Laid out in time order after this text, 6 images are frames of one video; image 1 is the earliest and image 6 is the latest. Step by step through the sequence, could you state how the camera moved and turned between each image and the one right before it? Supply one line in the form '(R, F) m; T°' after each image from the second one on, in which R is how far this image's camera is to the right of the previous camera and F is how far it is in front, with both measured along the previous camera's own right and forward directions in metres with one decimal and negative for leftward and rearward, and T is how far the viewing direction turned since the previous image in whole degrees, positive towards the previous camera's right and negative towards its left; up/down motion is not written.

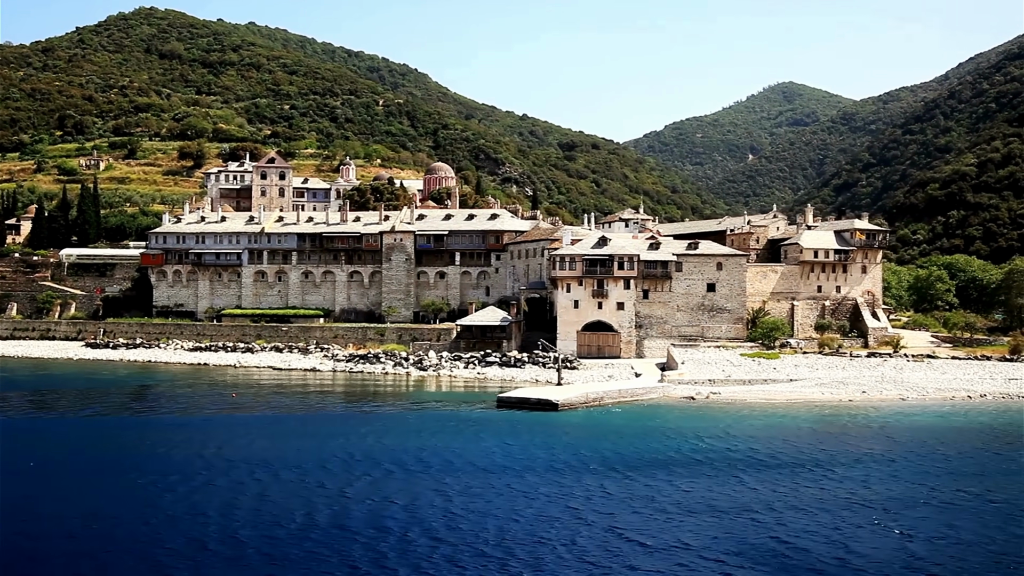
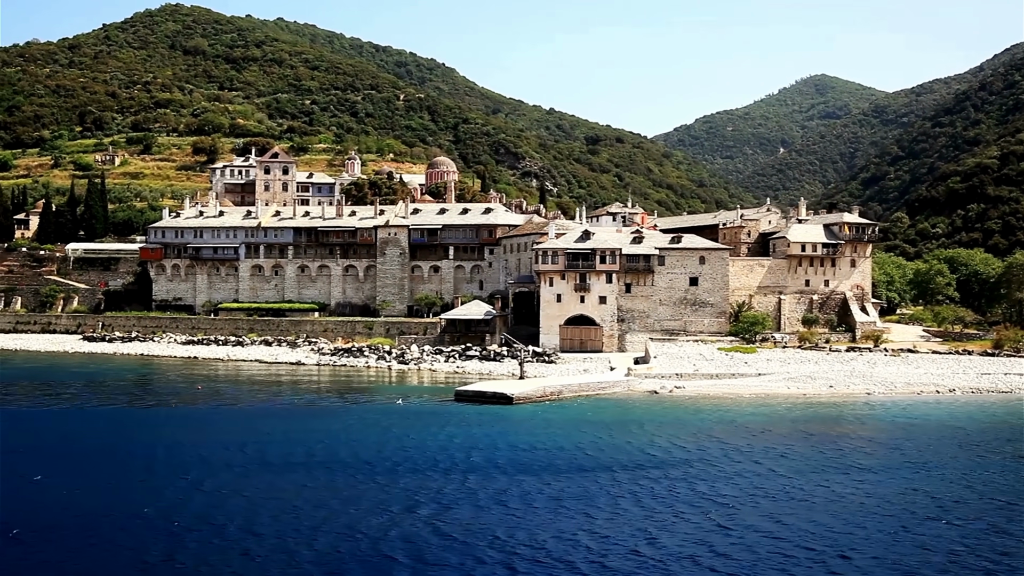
(+2.5, 0.0) m; -1°
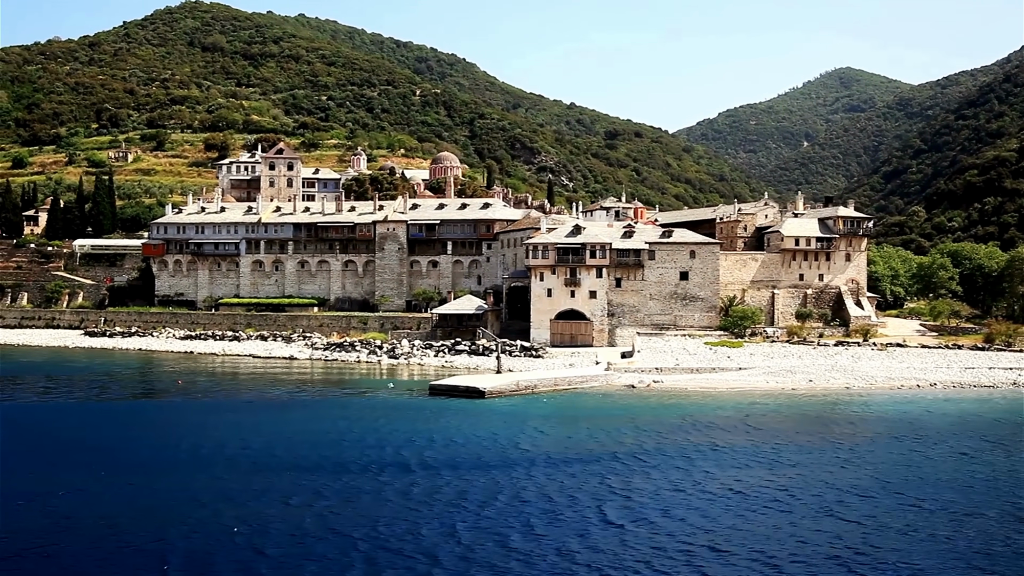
(+1.7, -0.1) m; -1°
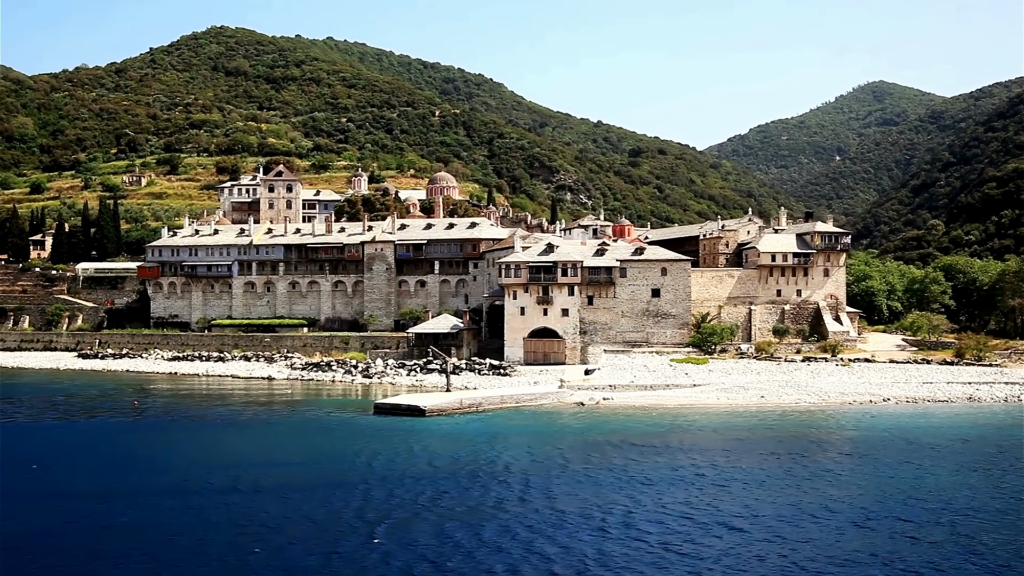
(+3.1, -0.3) m; -1°
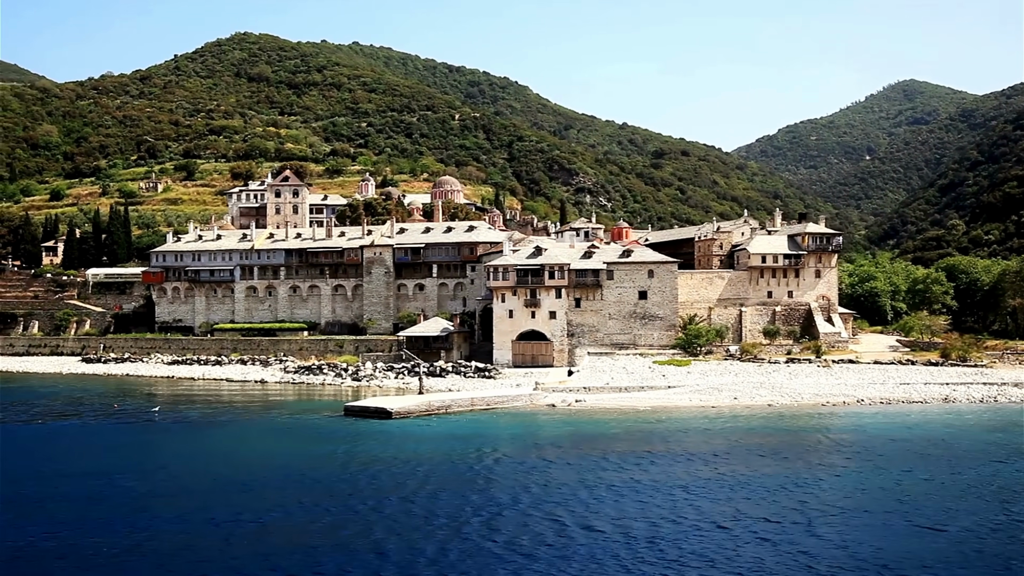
(+2.1, -0.3) m; -1°
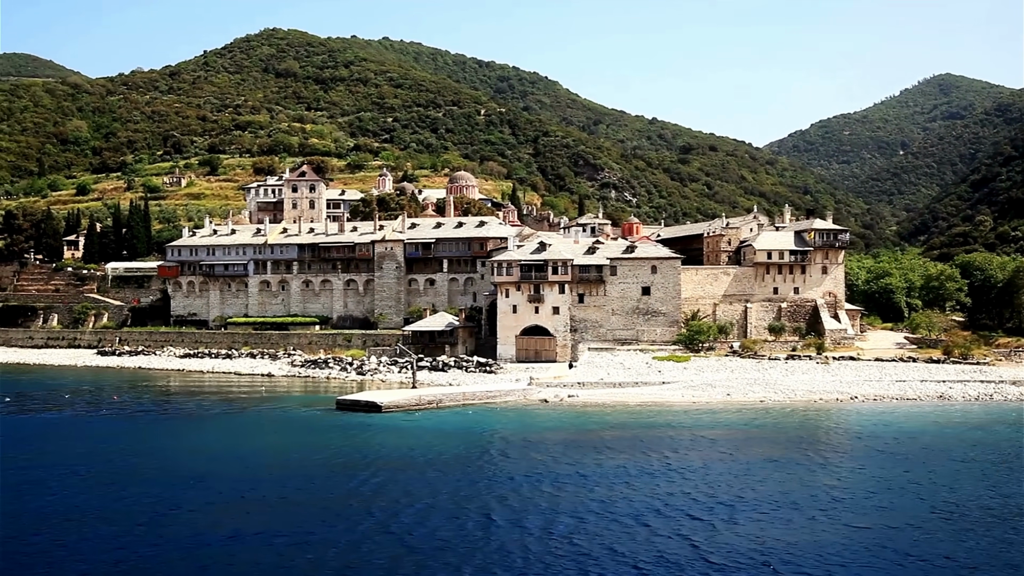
(+1.4, -0.2) m; -2°
